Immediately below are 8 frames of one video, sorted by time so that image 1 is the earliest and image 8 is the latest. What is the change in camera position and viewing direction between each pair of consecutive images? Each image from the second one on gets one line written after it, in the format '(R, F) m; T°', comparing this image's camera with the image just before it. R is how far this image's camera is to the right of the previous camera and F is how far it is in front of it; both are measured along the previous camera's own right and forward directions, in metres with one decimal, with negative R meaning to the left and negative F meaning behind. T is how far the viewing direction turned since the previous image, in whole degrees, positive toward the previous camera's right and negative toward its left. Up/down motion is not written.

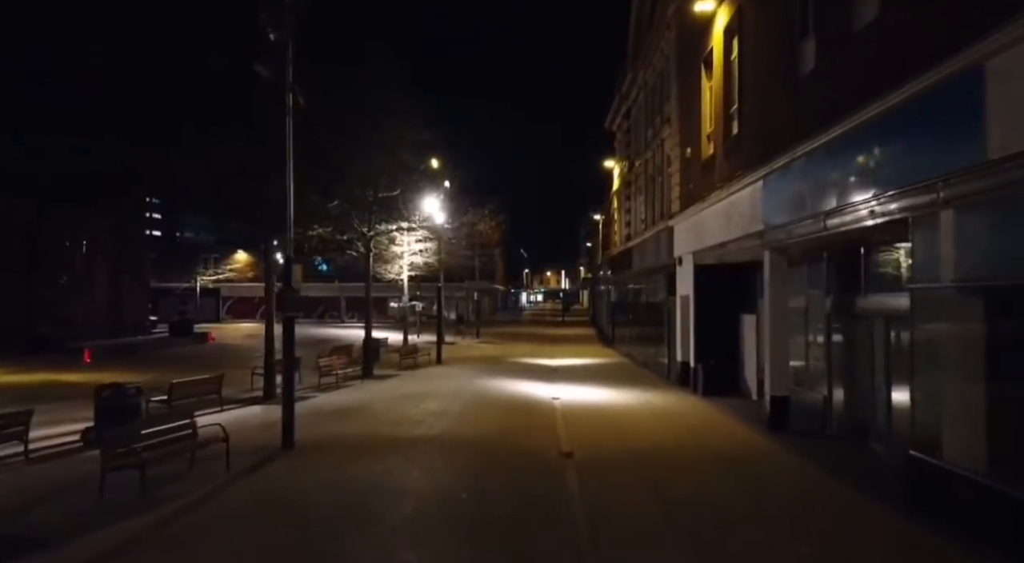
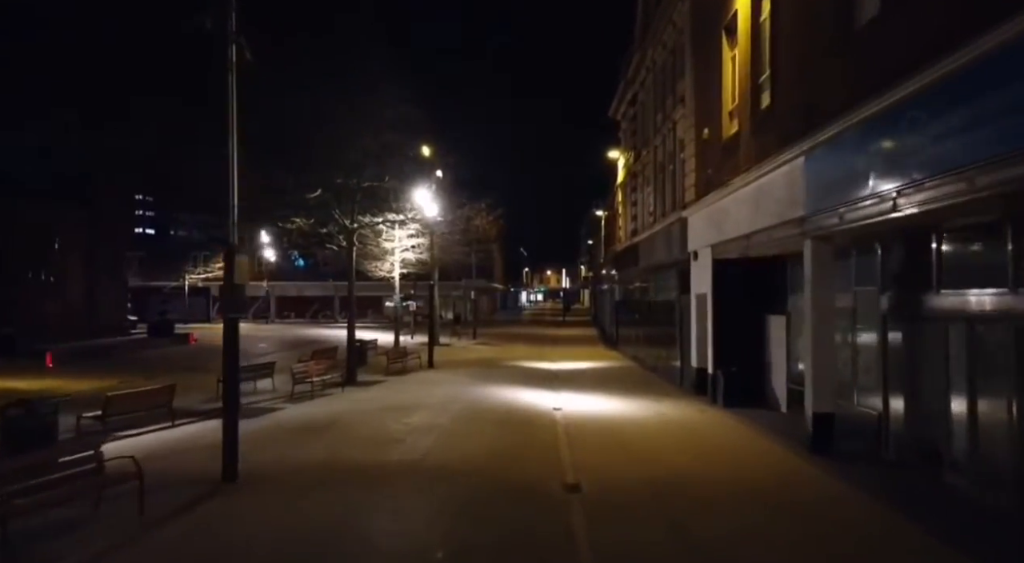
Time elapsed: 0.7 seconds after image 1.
(+0.1, +2.0) m; 0°
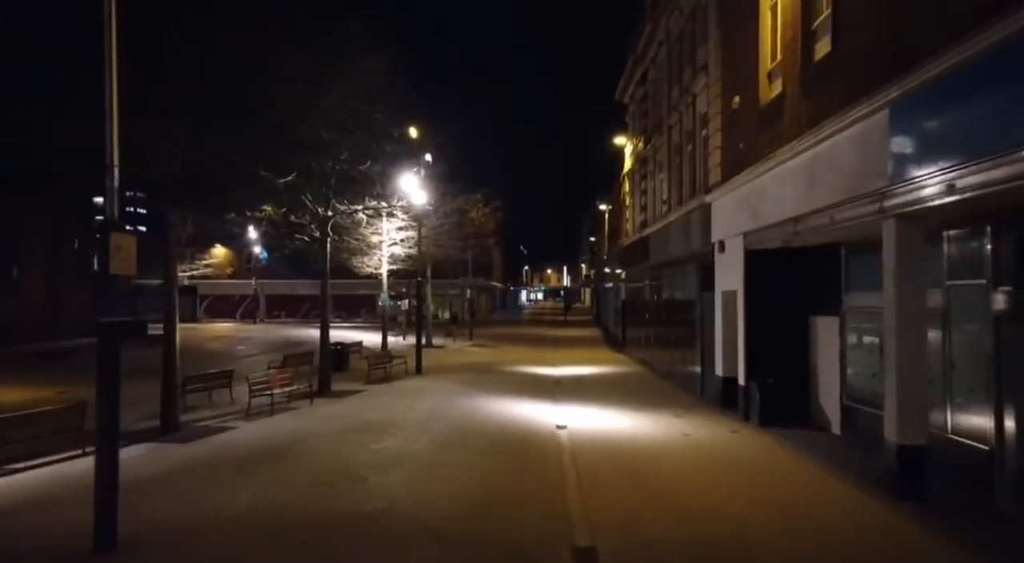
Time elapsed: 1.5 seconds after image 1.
(+0.1, +2.6) m; 0°
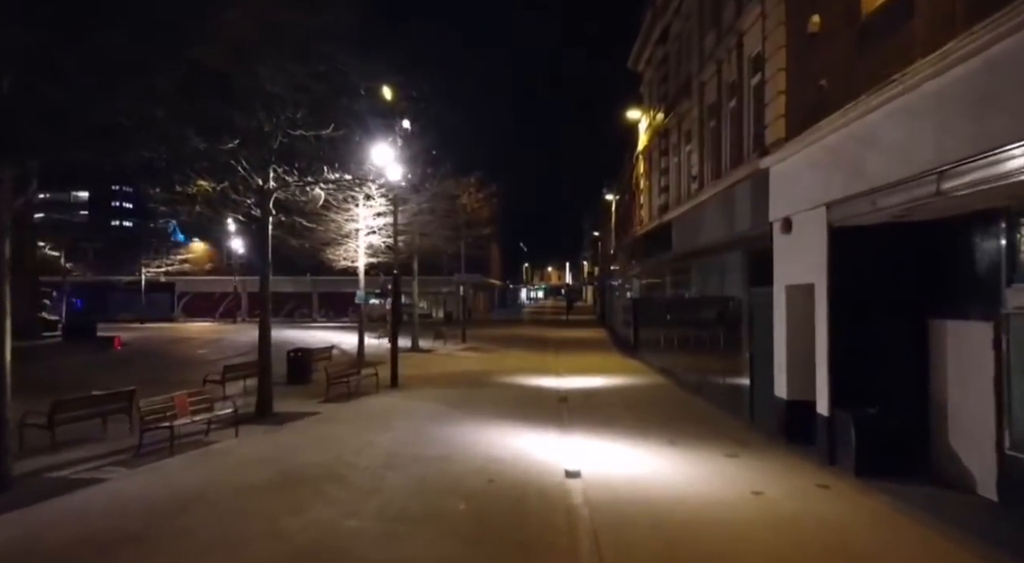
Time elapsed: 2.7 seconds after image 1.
(+0.1, +4.0) m; 0°
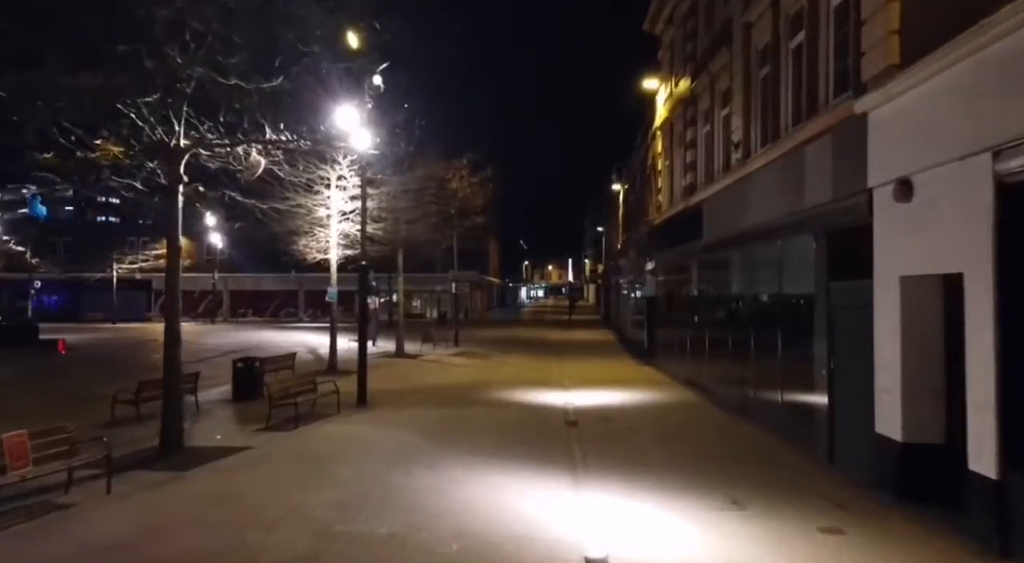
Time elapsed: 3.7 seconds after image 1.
(+0.1, +3.6) m; 0°
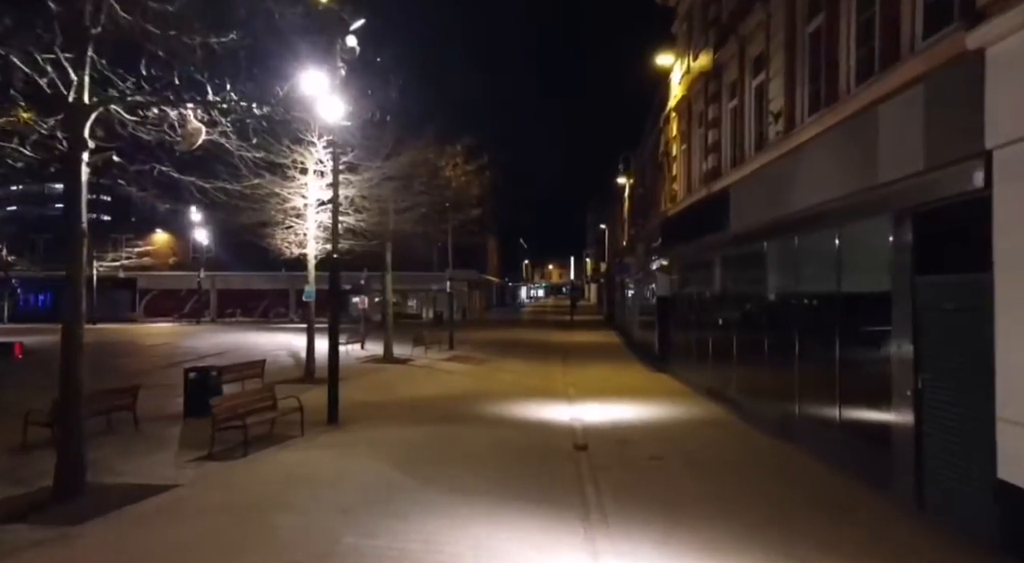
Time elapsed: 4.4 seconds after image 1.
(0.0, +2.3) m; 0°
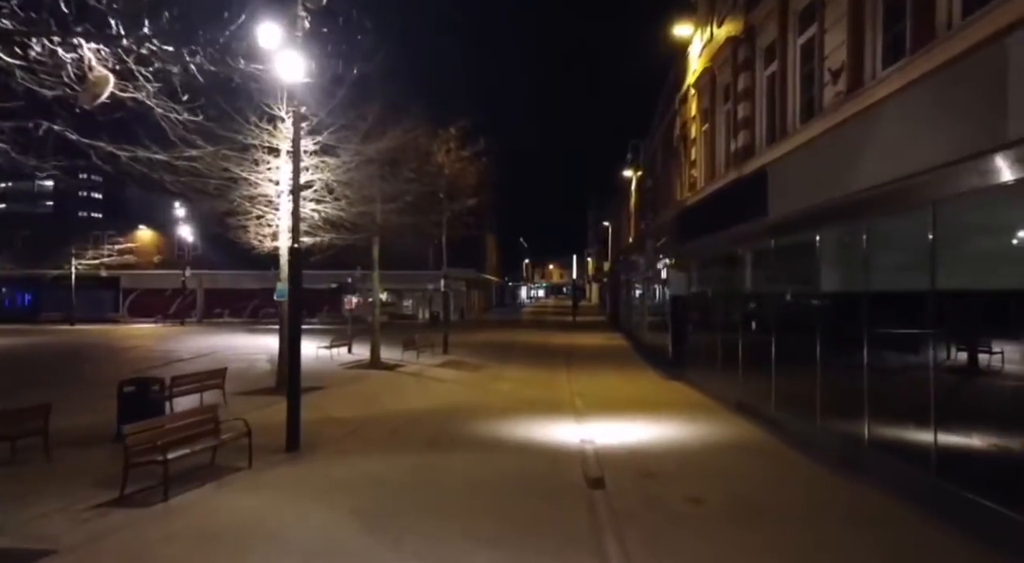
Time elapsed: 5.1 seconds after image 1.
(0.0, +2.3) m; 0°
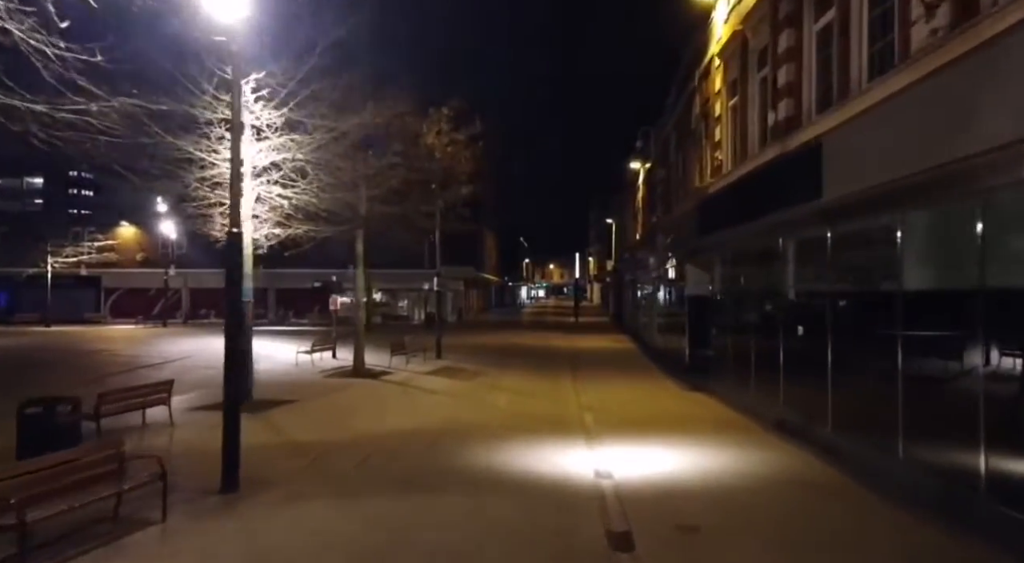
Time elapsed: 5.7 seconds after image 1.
(0.0, +2.3) m; 0°
